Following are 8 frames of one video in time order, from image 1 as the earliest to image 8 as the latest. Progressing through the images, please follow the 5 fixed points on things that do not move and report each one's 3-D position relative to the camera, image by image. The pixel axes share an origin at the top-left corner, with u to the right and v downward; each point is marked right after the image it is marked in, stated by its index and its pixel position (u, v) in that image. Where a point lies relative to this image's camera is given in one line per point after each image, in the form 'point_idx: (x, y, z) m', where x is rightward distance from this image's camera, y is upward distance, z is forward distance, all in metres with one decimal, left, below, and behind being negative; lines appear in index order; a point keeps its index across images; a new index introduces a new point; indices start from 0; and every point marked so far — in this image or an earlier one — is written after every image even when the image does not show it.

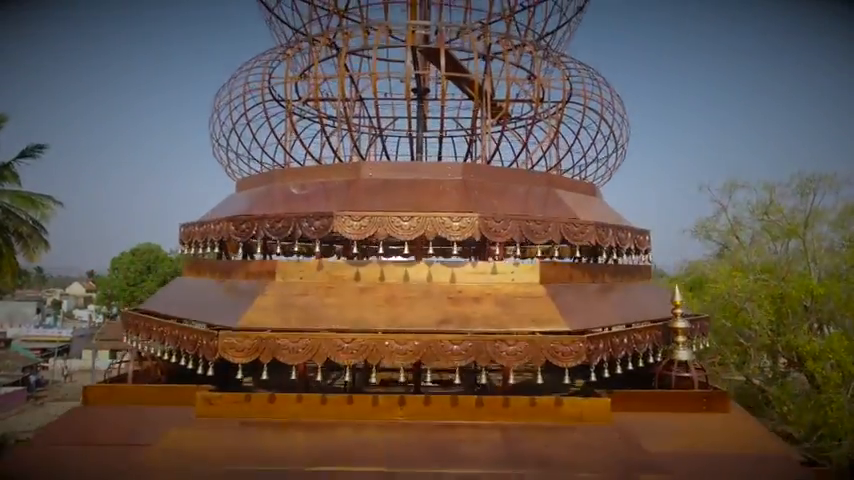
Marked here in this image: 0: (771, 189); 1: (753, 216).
0: (+6.3, +0.9, +10.4) m
1: (+6.1, +0.4, +10.7) m
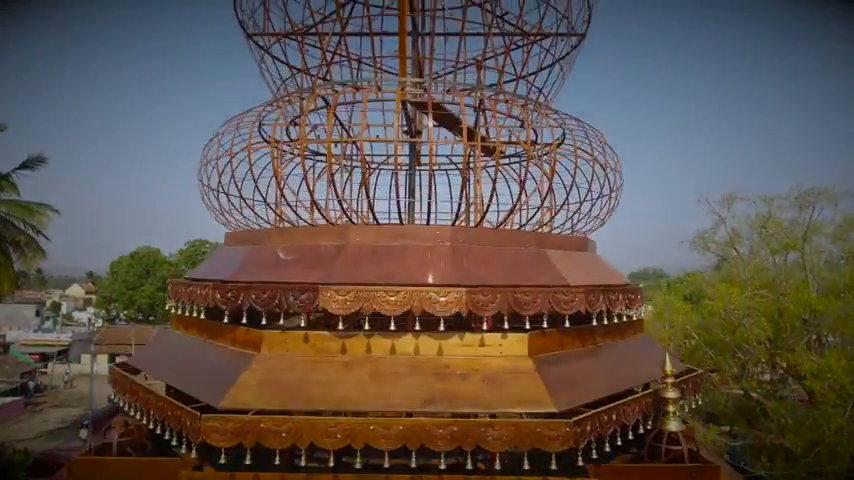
0: (+6.3, +0.7, +10.4) m
1: (+6.1, +0.2, +10.6) m
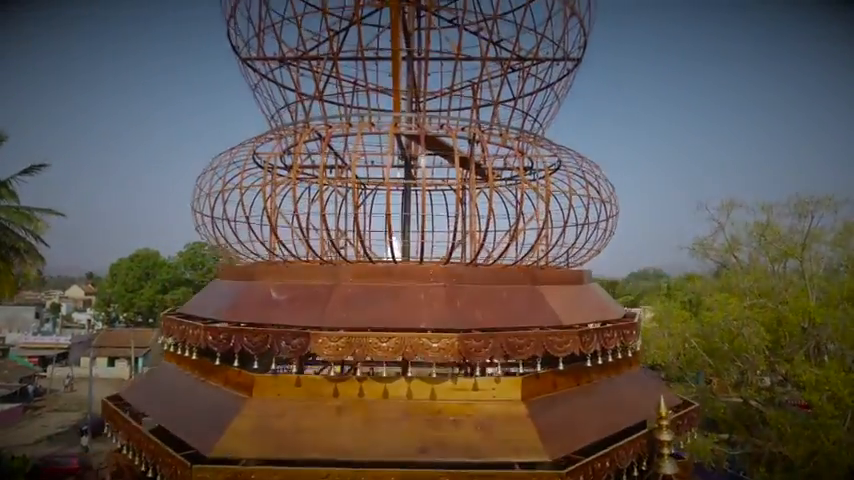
0: (+6.2, +0.5, +10.4) m
1: (+6.0, +0.1, +10.6) m
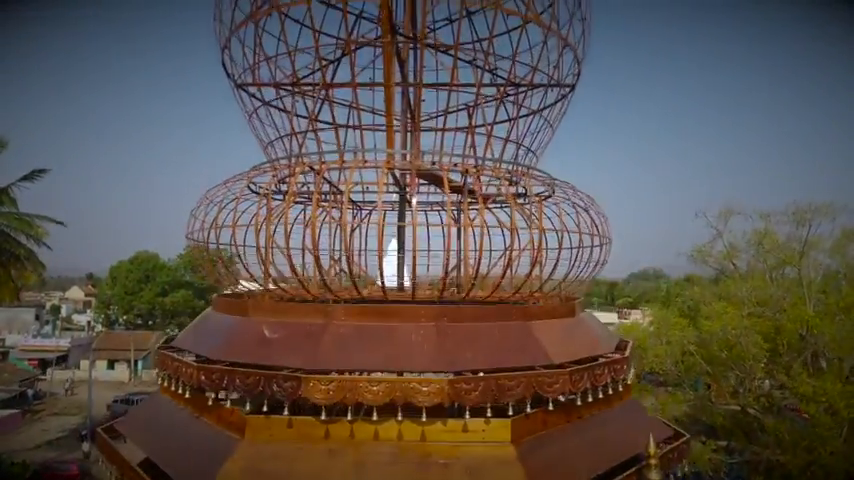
0: (+6.2, +0.4, +10.4) m
1: (+6.0, -0.1, +10.7) m
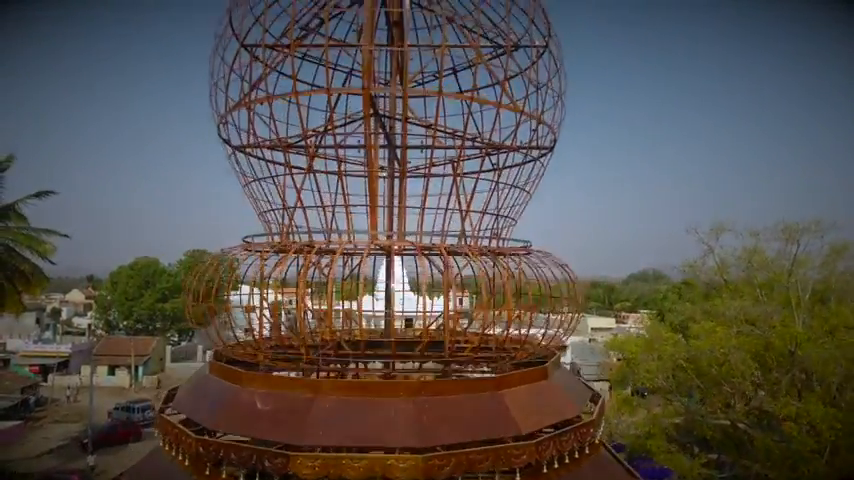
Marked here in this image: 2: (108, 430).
0: (+6.1, +0.1, +10.6) m
1: (+5.9, -0.4, +10.8) m
2: (-9.7, -5.8, +17.3) m
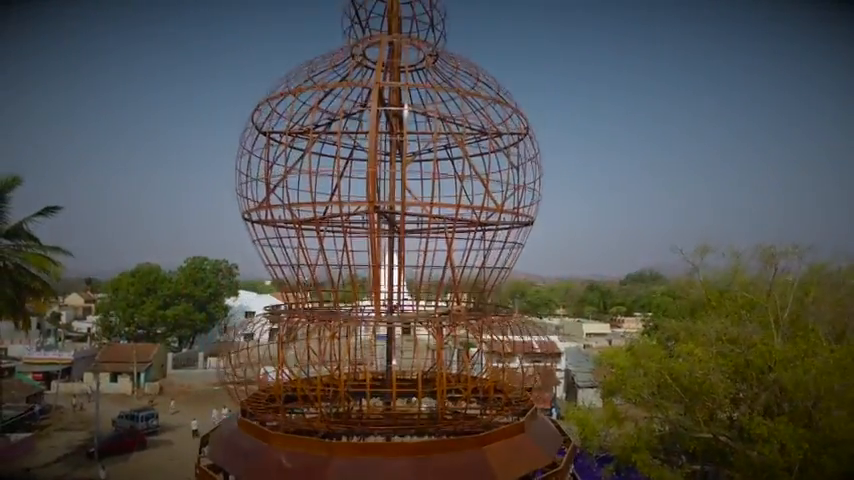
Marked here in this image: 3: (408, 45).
0: (+6.1, -0.3, +11.1) m
1: (+5.9, -0.8, +11.4) m
2: (-9.8, -6.2, +17.8) m
3: (-0.1, +1.3, +4.0) m
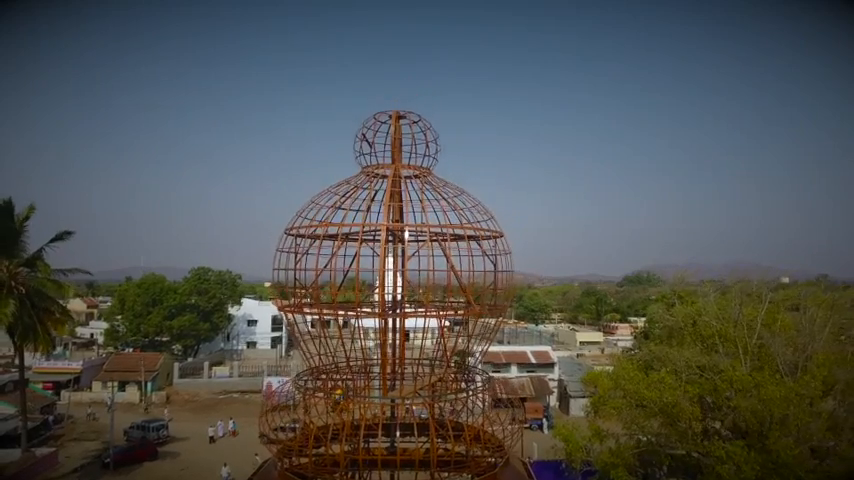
0: (+6.0, -1.0, +12.1) m
1: (+5.8, -1.5, +12.4) m
2: (-9.9, -6.9, +18.7) m
3: (-0.2, +0.6, +4.9) m
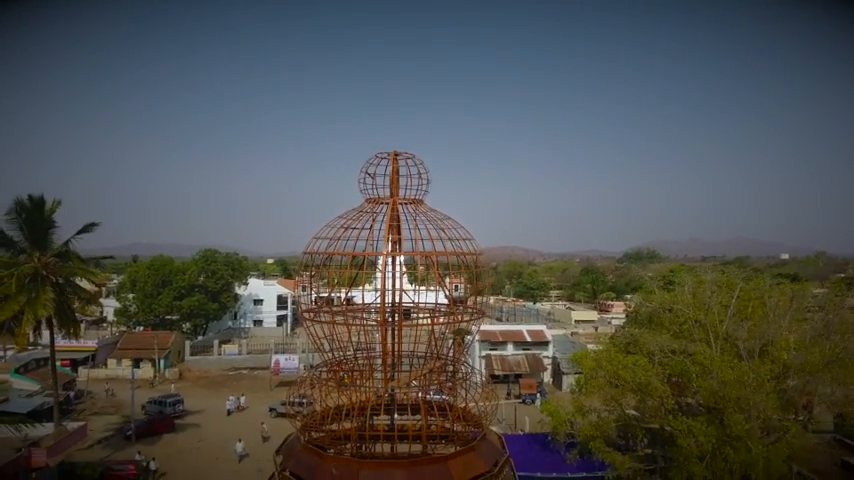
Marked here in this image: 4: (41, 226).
0: (+6.0, -0.9, +13.2) m
1: (+5.8, -1.3, +13.5) m
2: (-9.9, -6.5, +20.1) m
3: (-0.3, +0.4, +6.0) m
4: (-9.5, +0.3, +14.0) m
